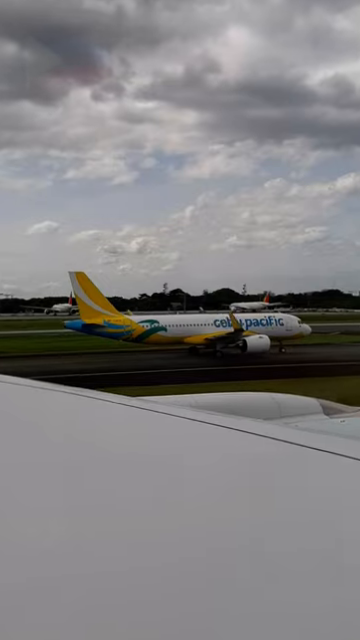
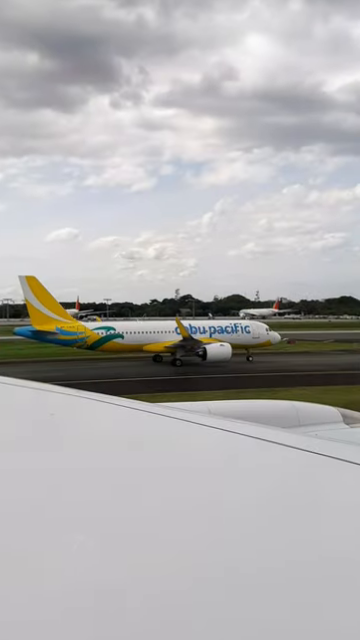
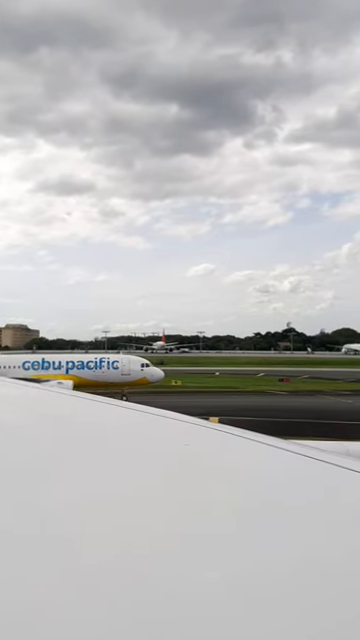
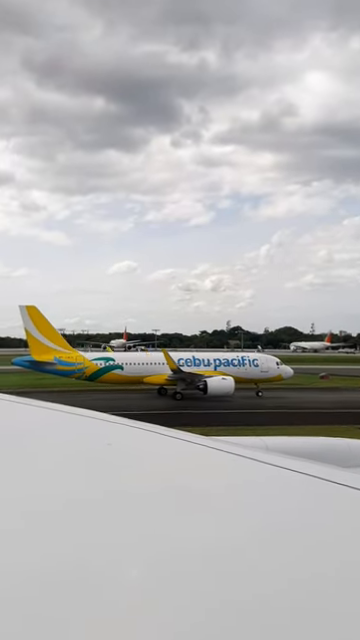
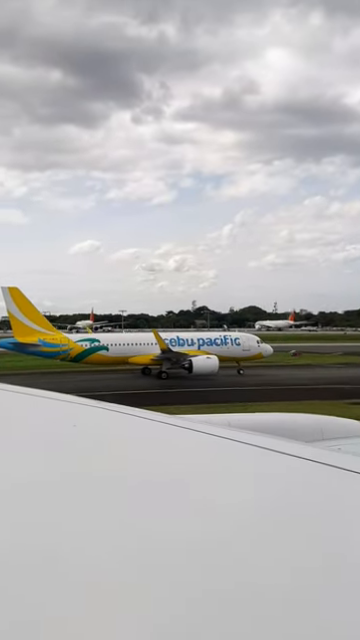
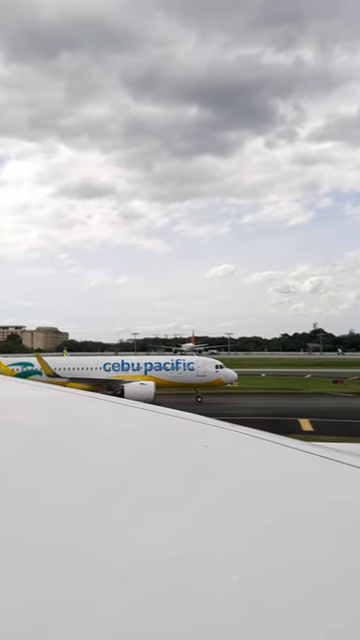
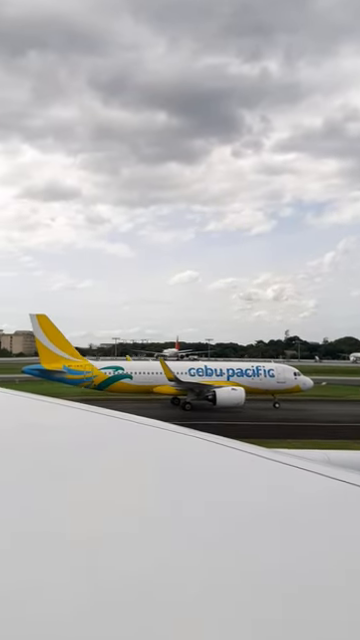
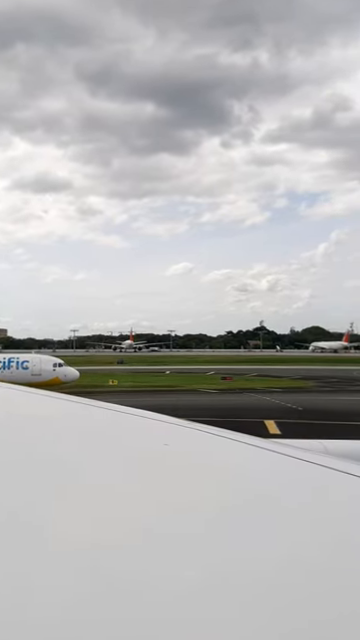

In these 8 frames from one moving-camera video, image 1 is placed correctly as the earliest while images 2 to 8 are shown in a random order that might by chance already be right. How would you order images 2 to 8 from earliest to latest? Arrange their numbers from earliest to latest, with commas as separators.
2, 5, 4, 7, 6, 3, 8
